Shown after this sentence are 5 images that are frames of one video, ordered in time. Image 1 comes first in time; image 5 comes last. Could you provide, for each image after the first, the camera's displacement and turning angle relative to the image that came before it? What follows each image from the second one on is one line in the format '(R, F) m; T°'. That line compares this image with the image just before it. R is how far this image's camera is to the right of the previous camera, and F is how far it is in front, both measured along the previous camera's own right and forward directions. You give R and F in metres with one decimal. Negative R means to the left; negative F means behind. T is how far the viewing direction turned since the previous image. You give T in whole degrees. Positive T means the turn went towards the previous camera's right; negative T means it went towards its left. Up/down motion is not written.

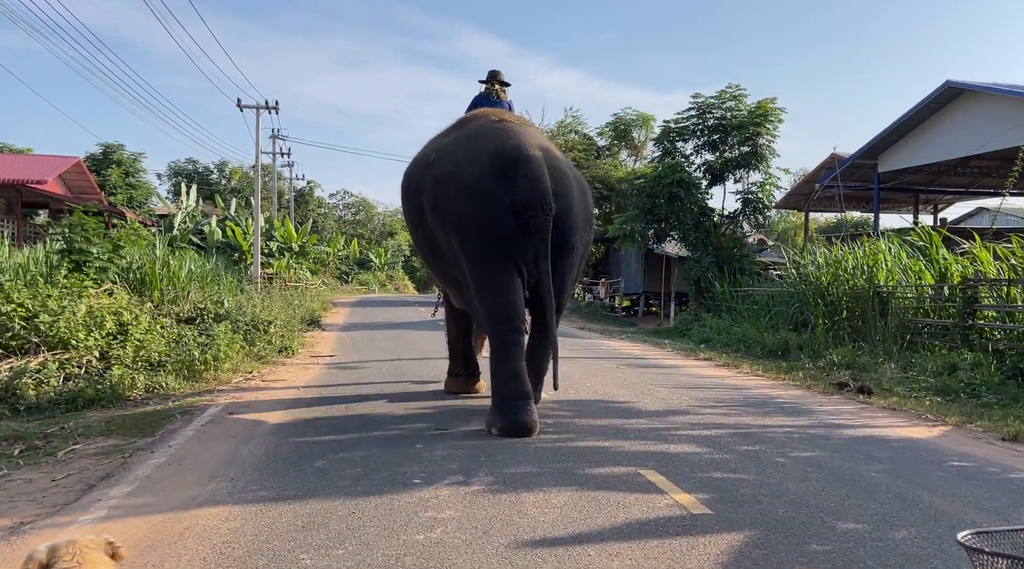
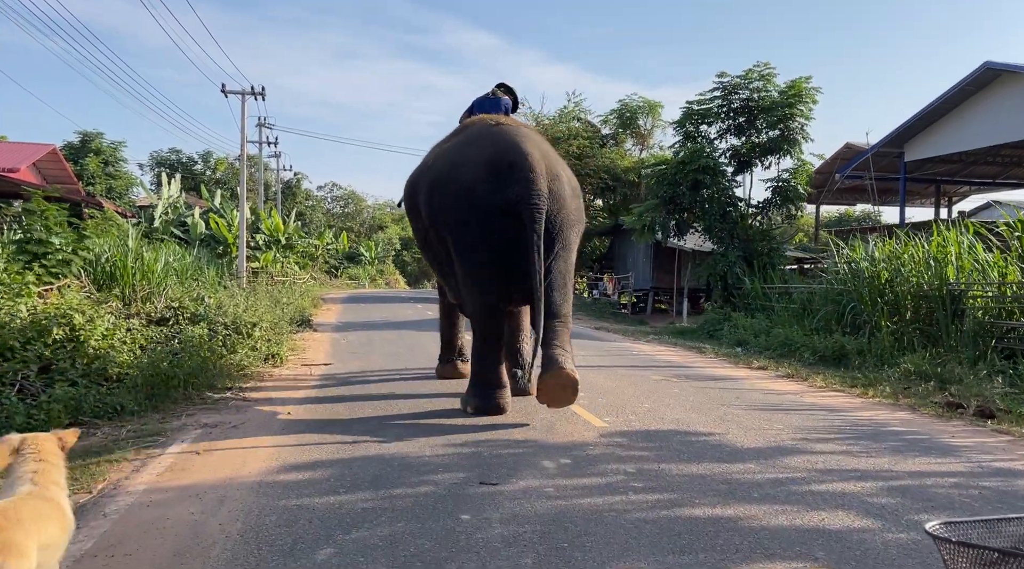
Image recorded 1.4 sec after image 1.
(-0.4, +1.3) m; +1°
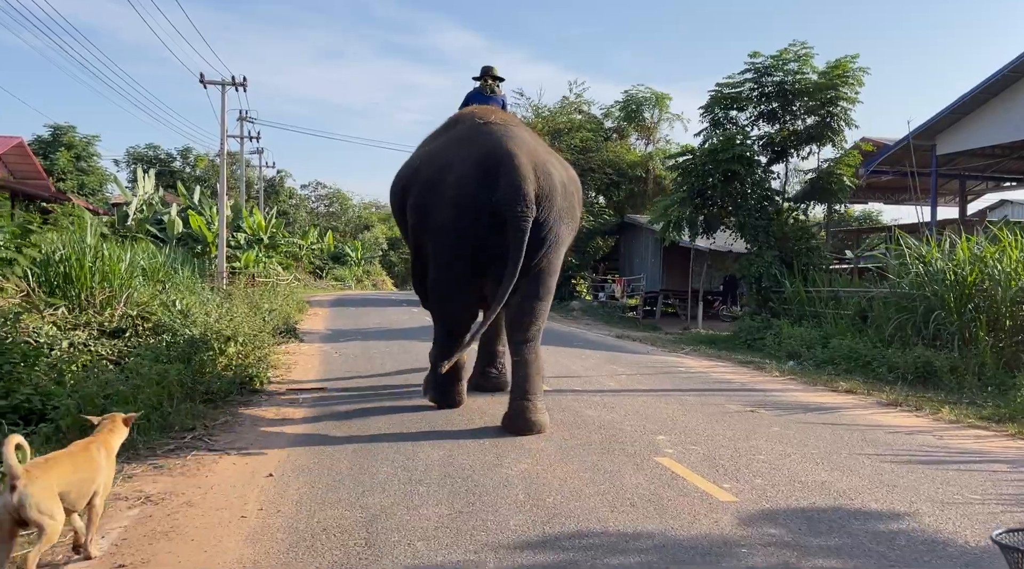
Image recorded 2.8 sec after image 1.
(-0.4, +1.5) m; +1°
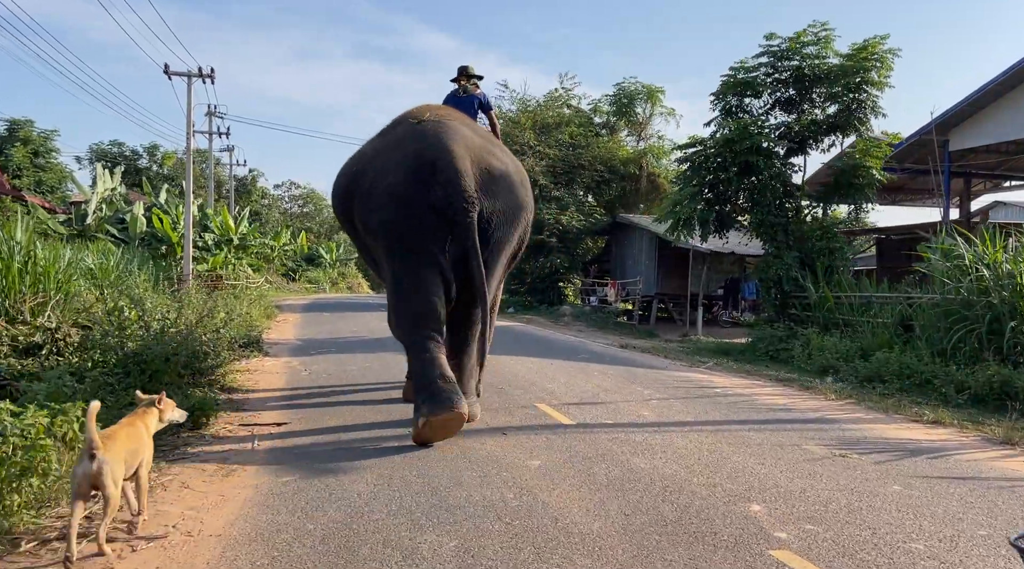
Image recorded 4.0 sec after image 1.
(-0.3, +1.3) m; +2°
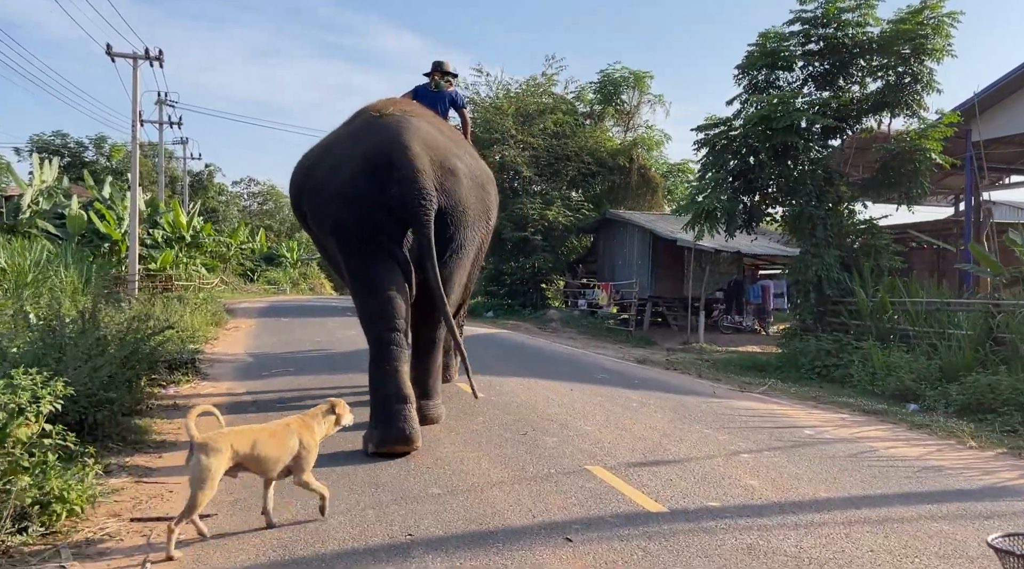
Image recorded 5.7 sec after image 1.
(-0.4, +1.9) m; +3°
